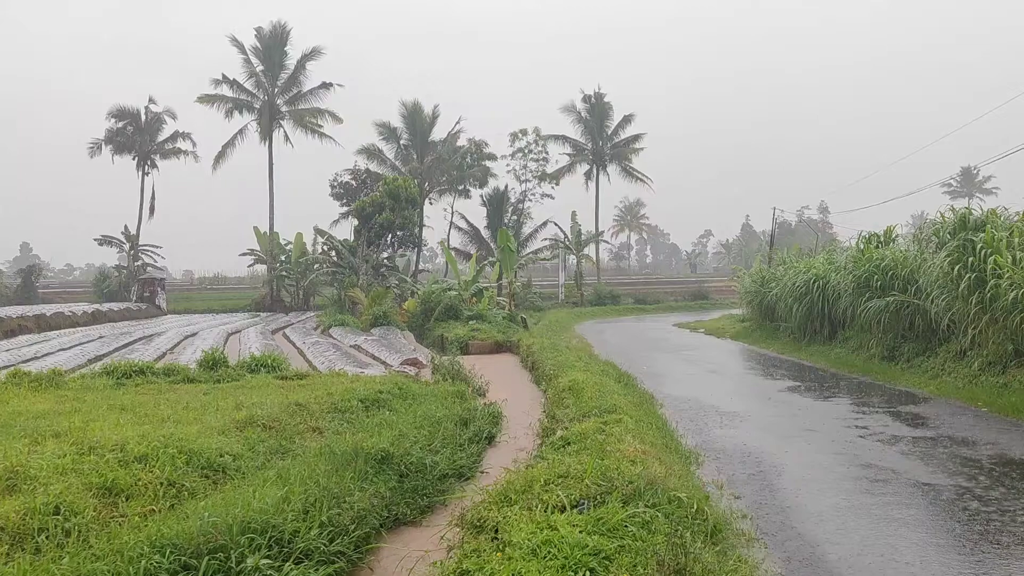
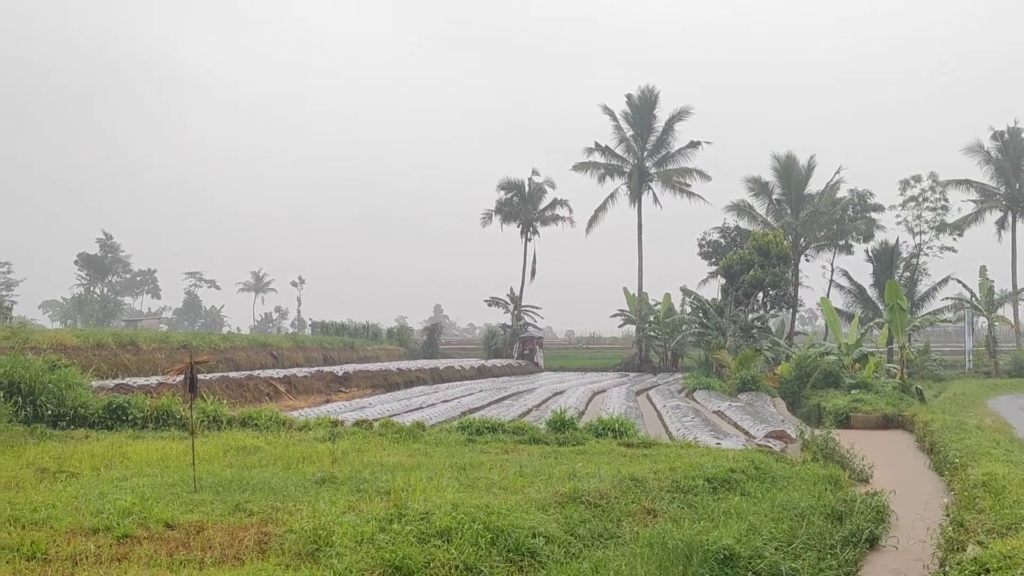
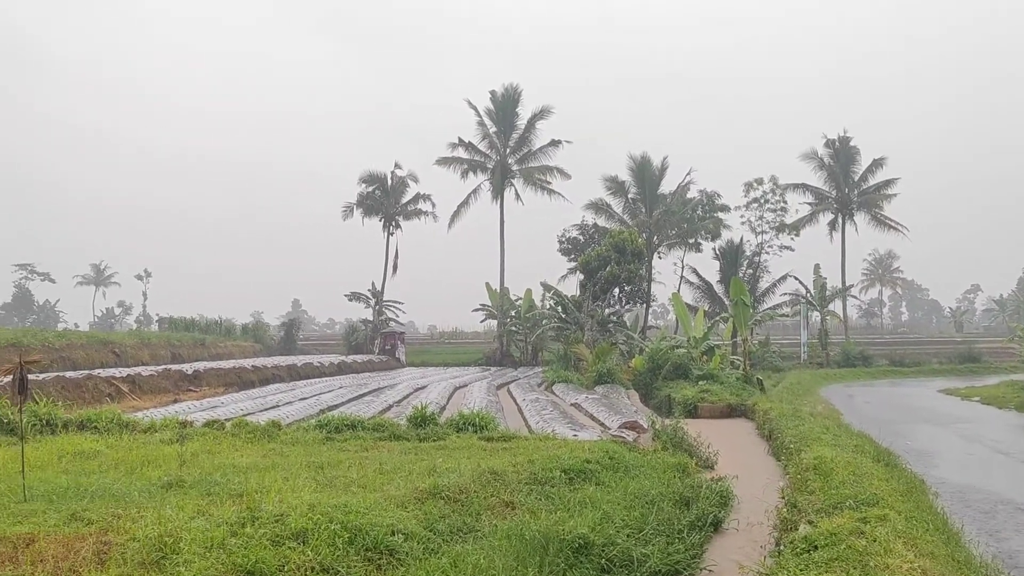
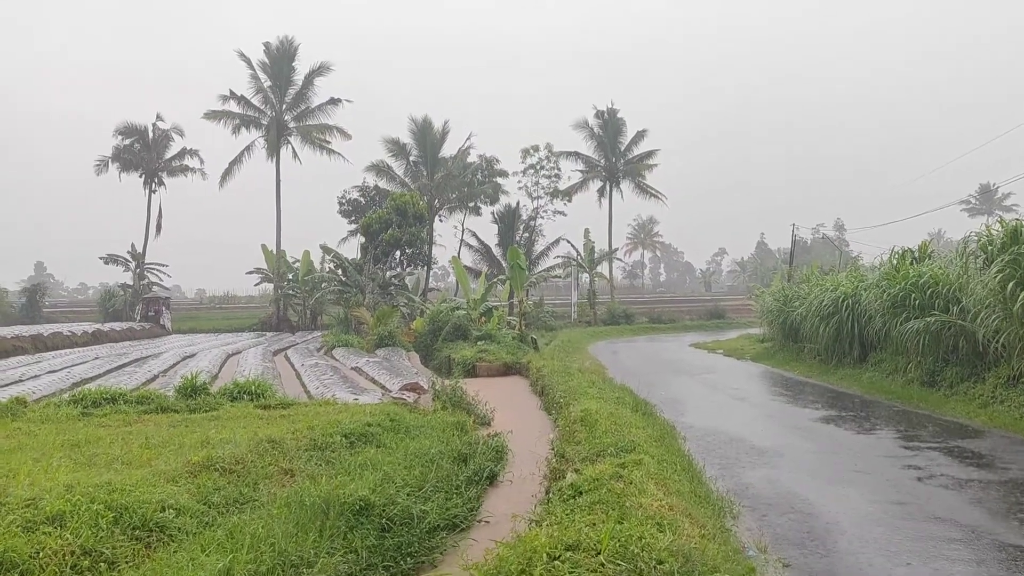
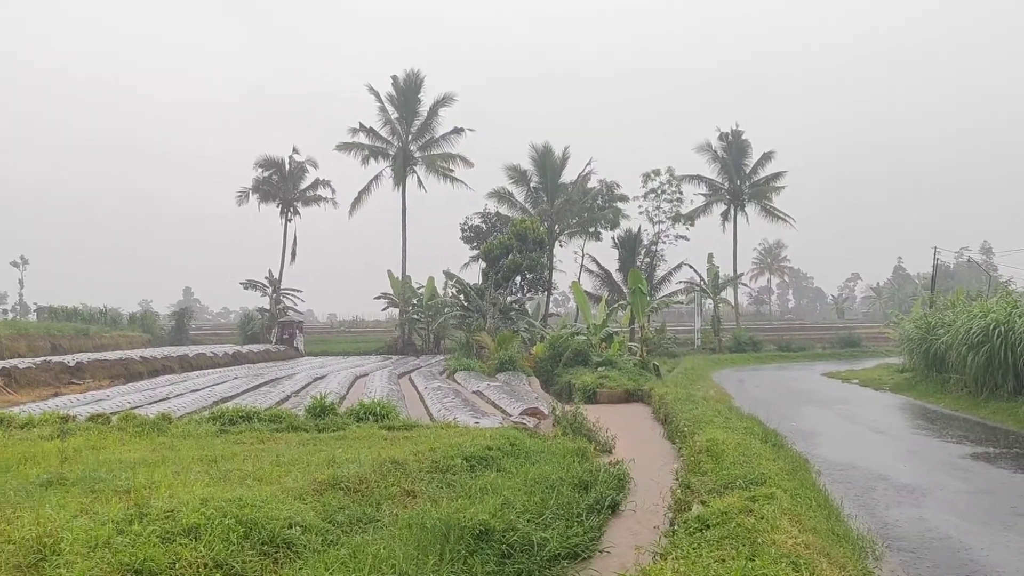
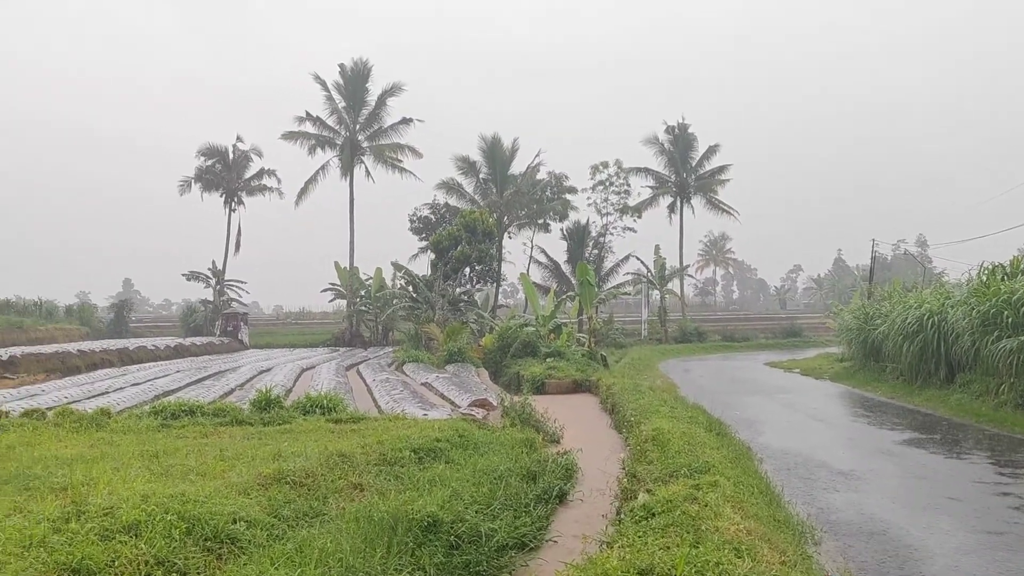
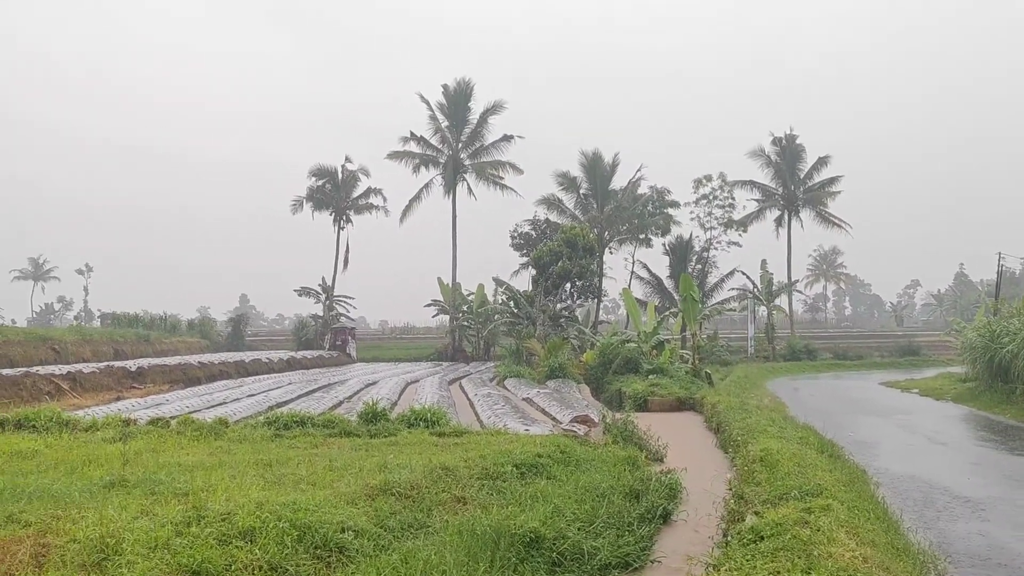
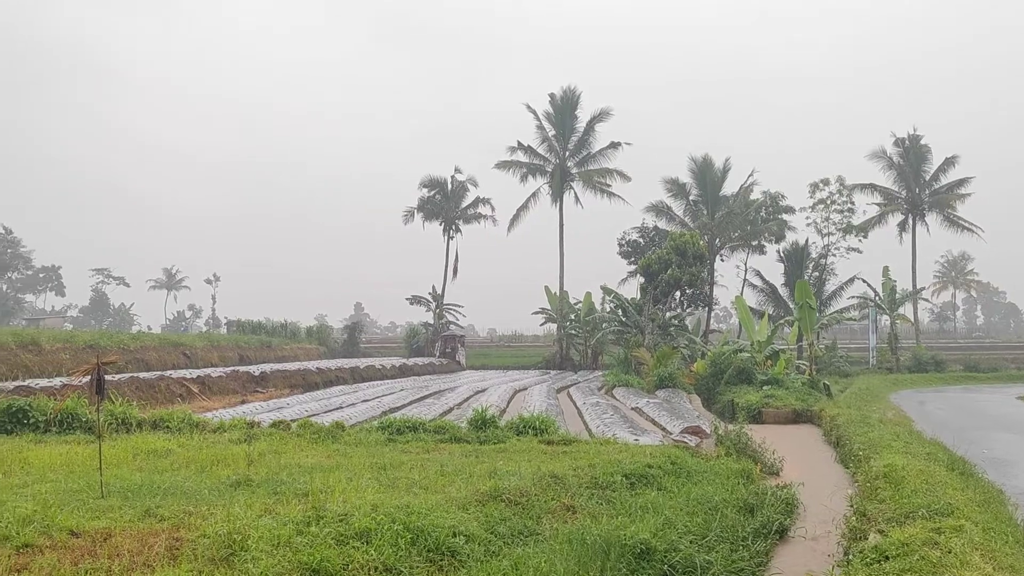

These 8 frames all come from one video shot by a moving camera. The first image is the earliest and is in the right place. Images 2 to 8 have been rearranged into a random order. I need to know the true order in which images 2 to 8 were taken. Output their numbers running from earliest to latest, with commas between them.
4, 6, 5, 7, 3, 8, 2
